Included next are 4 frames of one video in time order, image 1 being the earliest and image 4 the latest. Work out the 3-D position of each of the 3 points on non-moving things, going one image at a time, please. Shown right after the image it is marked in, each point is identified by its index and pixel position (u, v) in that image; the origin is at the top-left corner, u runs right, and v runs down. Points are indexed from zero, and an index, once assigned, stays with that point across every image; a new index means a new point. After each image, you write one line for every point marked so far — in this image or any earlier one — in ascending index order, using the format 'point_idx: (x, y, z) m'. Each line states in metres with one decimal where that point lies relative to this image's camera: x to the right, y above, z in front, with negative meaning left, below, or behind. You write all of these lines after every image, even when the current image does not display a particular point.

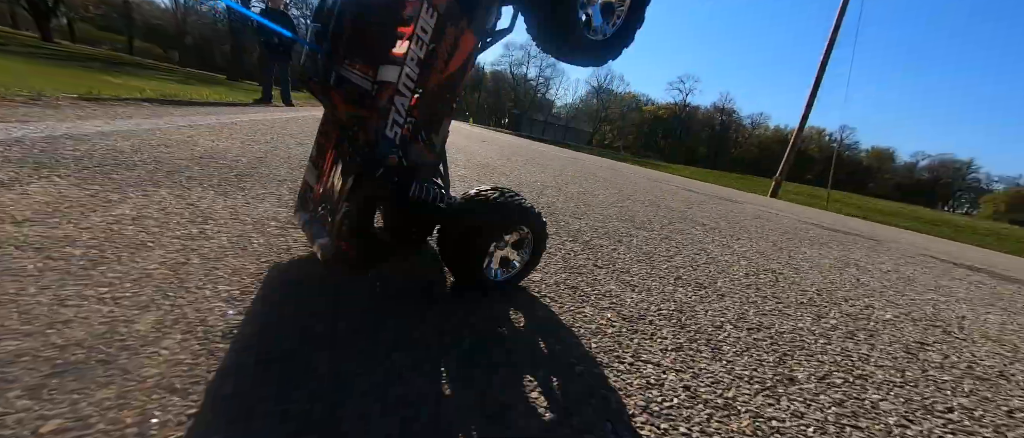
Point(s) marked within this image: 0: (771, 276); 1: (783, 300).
0: (+1.6, -0.3, +2.4) m
1: (+1.2, -0.4, +1.8) m
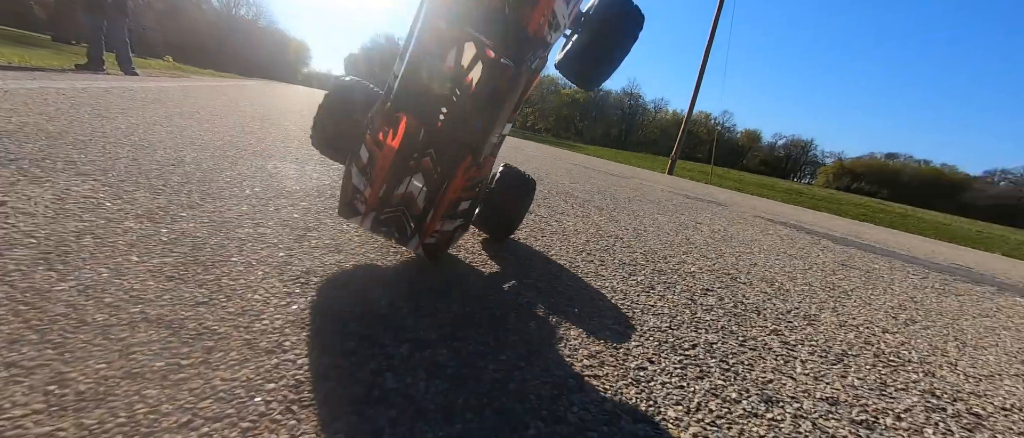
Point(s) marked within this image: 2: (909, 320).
0: (+0.7, -0.1, +2.6) m
1: (+0.5, -0.2, +2.0) m
2: (+2.1, -0.5, +2.1) m
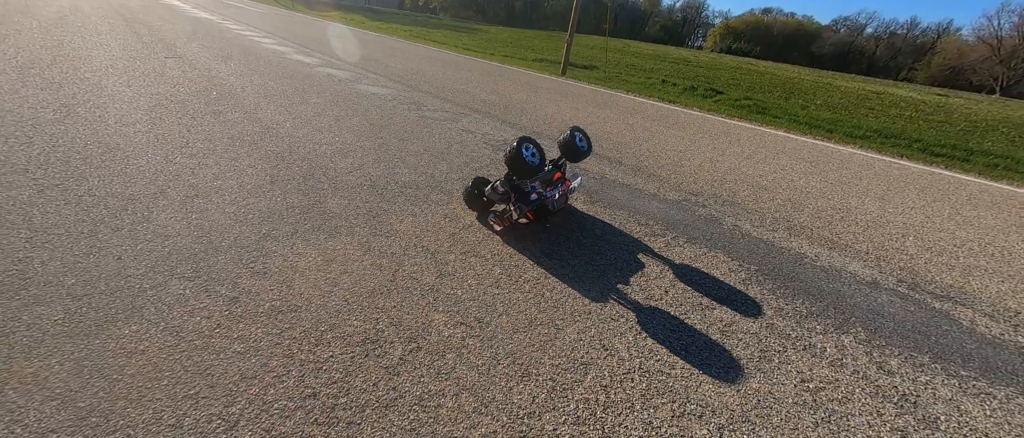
0: (-1.5, -0.6, +2.8) m
1: (-1.6, -0.9, +2.1) m
2: (0.0, -0.9, +2.7) m
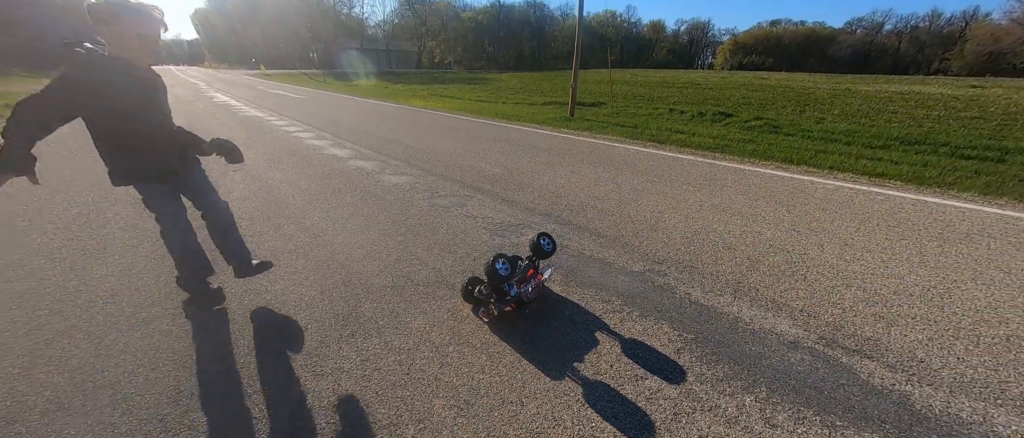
0: (-1.8, -1.9, +4.1) m
1: (-1.9, -2.1, +3.5) m
2: (-0.3, -2.1, +3.9) m
